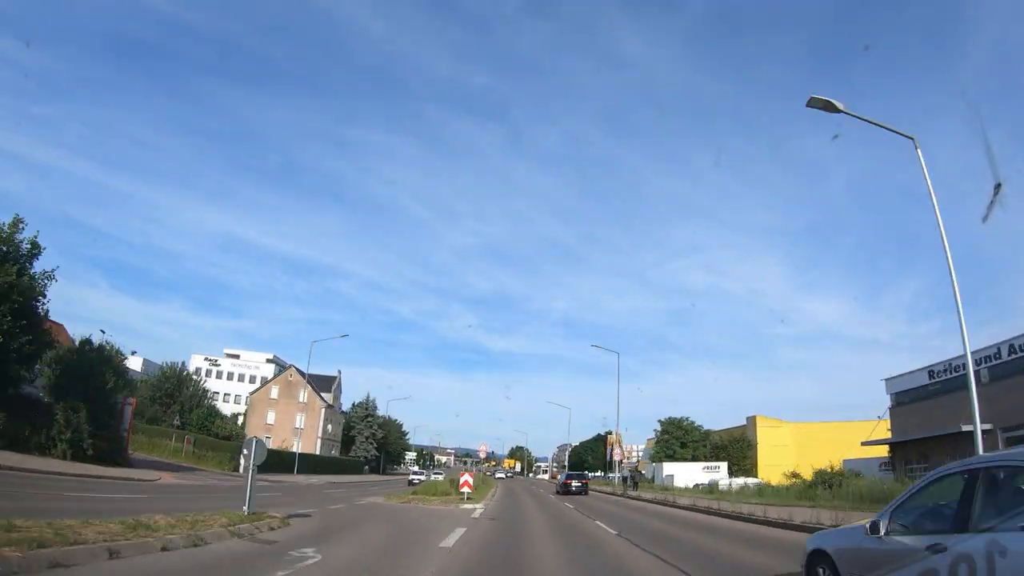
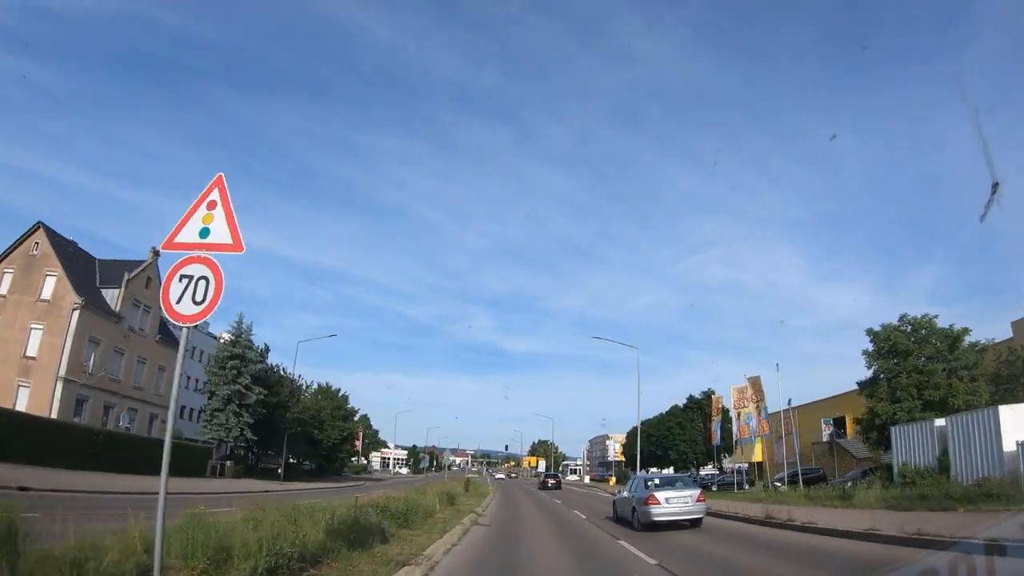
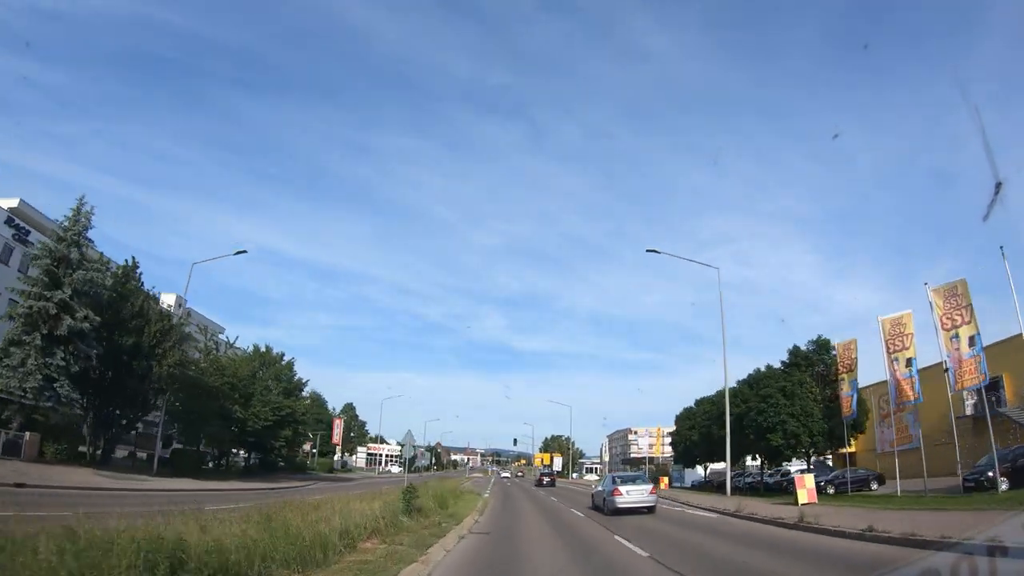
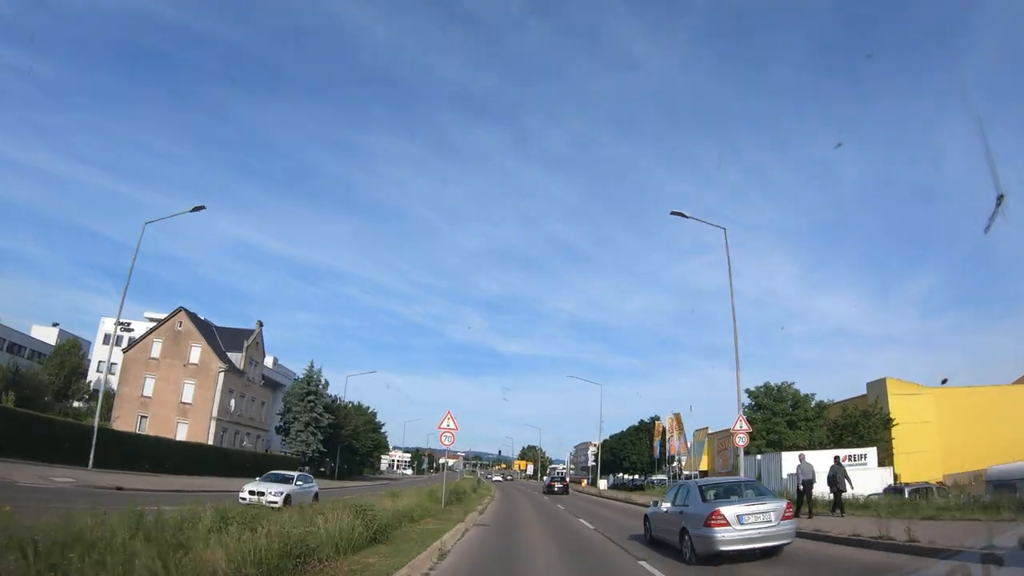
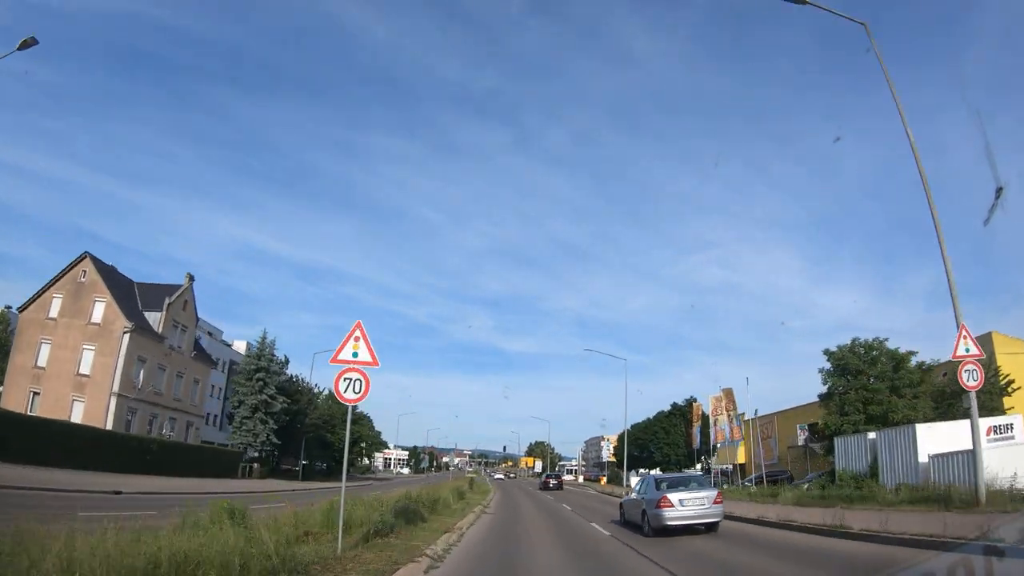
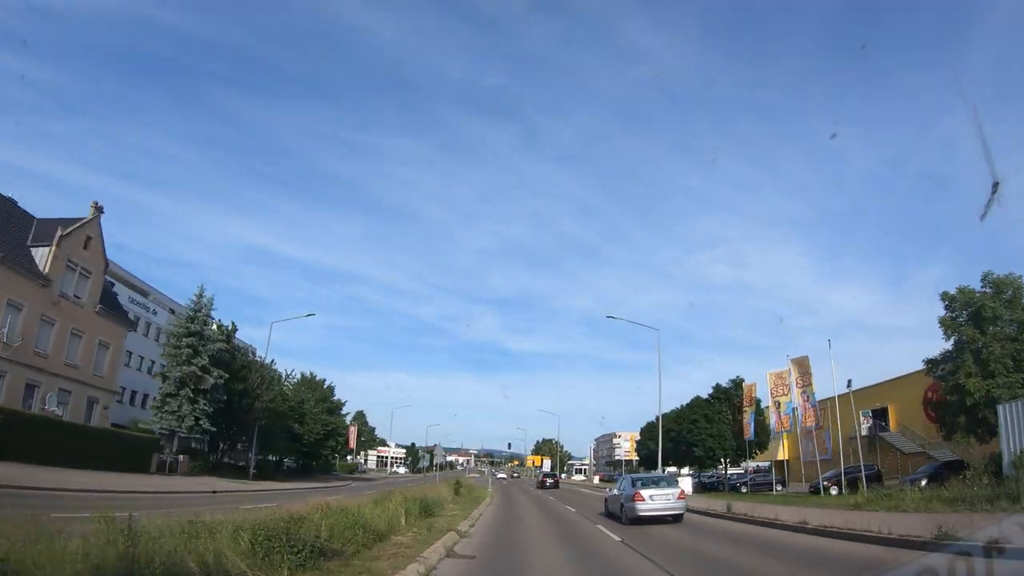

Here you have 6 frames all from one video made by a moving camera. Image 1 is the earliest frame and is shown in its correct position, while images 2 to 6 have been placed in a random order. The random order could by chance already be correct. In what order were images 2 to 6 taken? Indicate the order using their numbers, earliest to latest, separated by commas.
4, 5, 2, 6, 3
